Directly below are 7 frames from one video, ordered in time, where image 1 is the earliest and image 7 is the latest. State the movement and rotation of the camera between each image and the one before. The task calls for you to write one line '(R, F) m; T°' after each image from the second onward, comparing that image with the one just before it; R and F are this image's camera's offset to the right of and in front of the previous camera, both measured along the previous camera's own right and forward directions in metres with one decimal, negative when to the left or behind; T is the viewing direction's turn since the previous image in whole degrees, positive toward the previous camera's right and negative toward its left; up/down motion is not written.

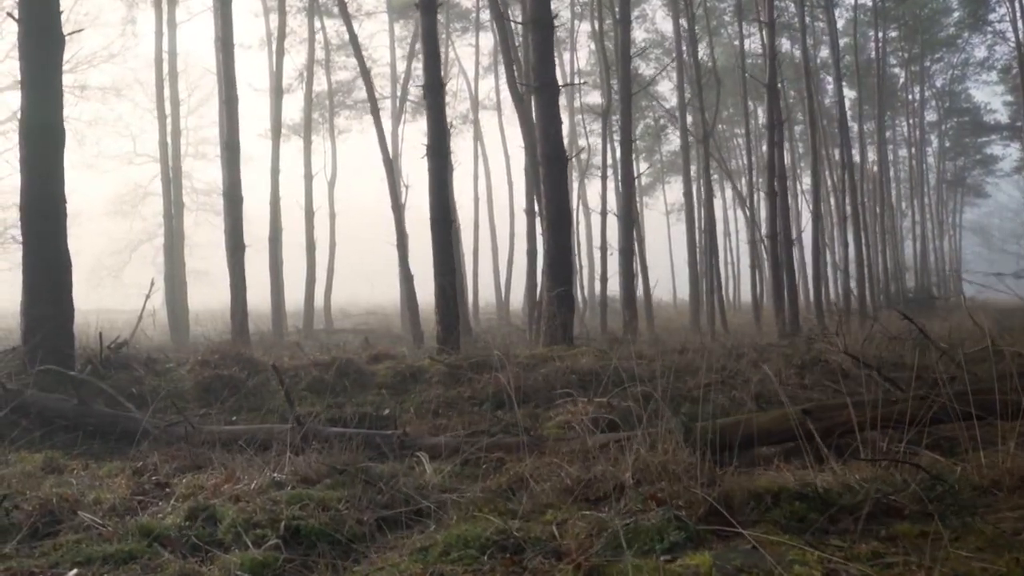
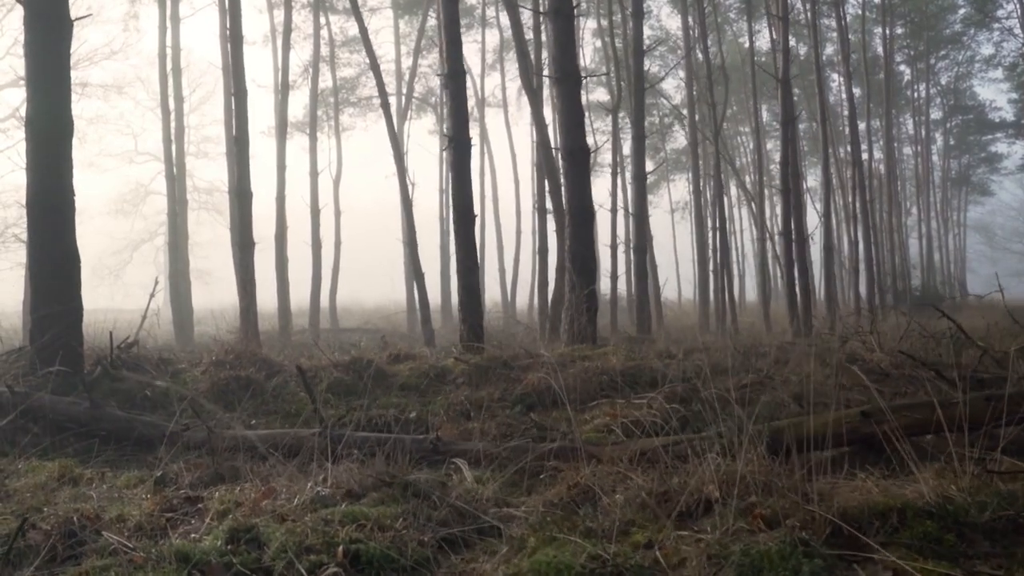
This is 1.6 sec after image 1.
(-0.3, +0.4) m; 0°
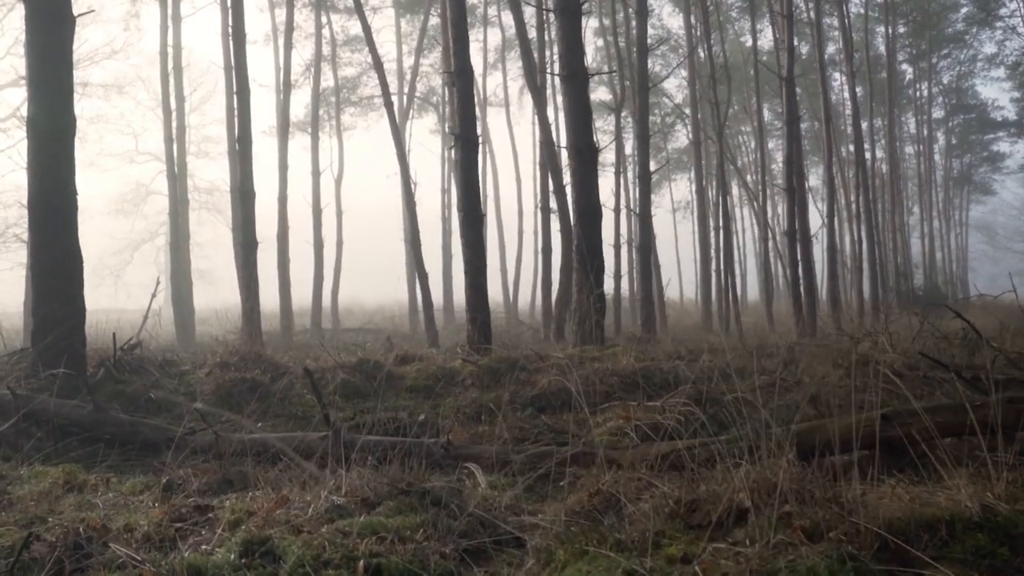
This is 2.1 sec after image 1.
(-0.1, +0.1) m; 0°
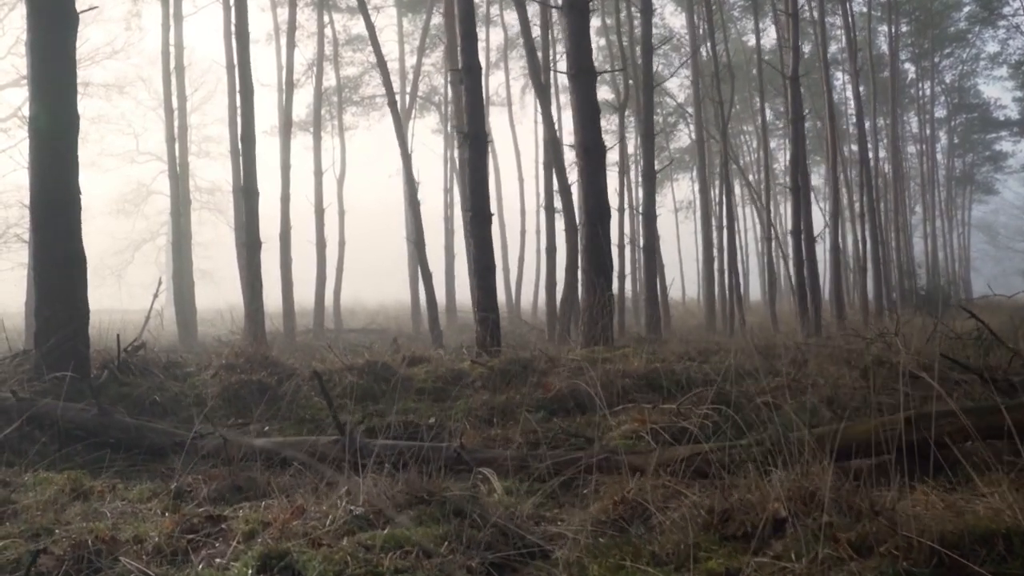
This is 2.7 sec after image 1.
(-0.1, +0.1) m; 0°
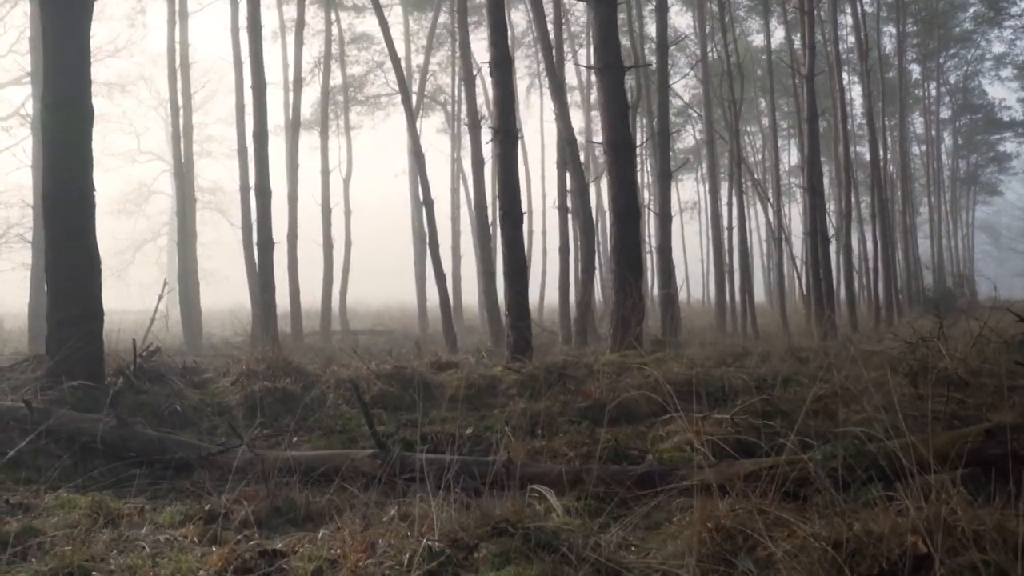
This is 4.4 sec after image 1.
(-0.3, +0.4) m; 0°
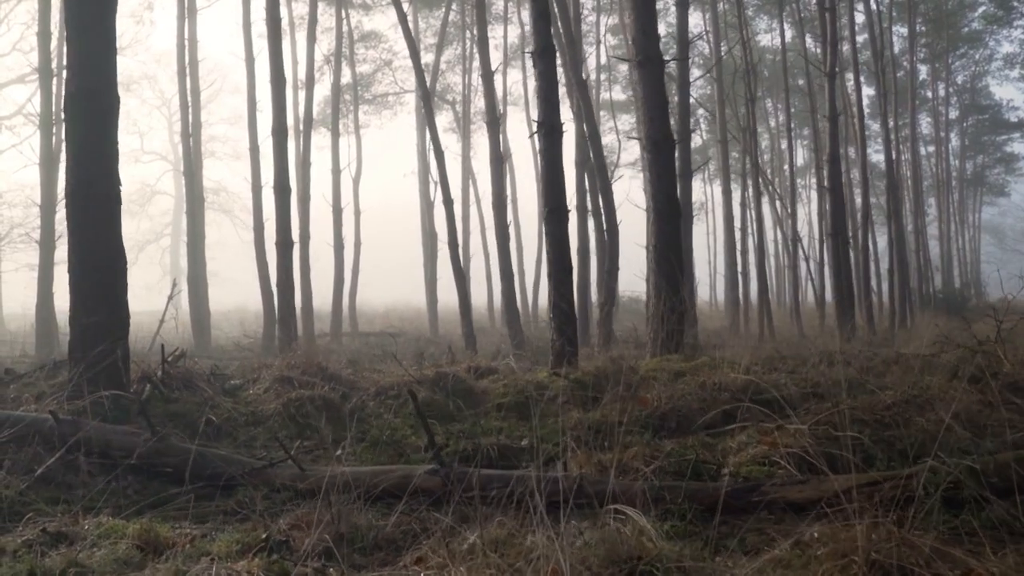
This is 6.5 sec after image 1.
(-0.4, +0.4) m; 0°
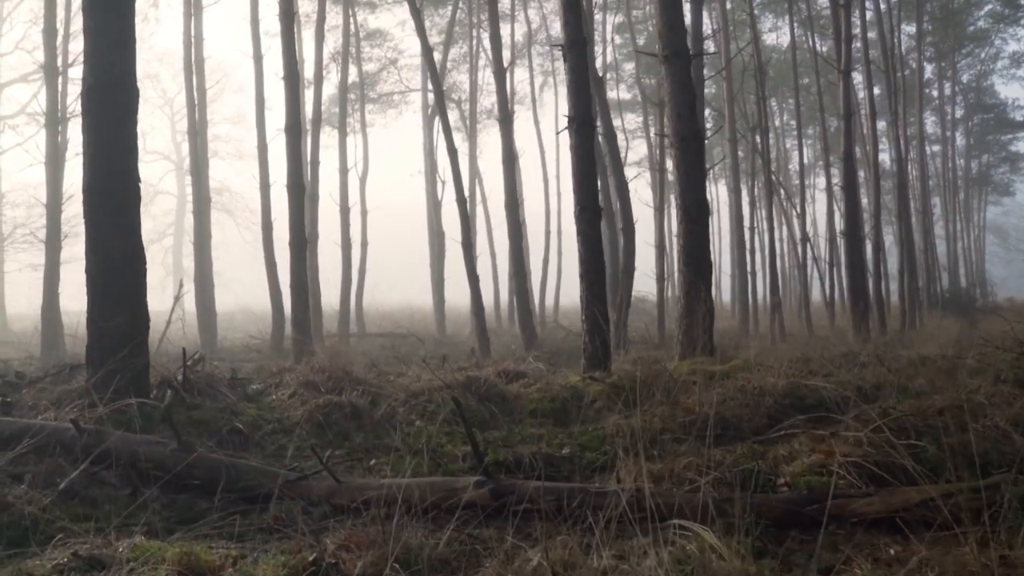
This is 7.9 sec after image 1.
(-0.3, +0.3) m; 0°
